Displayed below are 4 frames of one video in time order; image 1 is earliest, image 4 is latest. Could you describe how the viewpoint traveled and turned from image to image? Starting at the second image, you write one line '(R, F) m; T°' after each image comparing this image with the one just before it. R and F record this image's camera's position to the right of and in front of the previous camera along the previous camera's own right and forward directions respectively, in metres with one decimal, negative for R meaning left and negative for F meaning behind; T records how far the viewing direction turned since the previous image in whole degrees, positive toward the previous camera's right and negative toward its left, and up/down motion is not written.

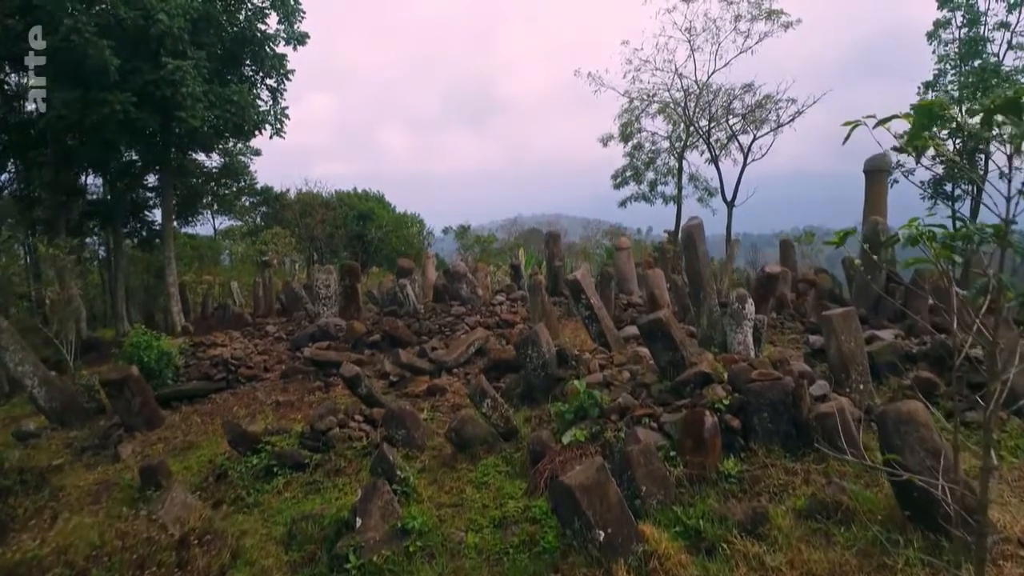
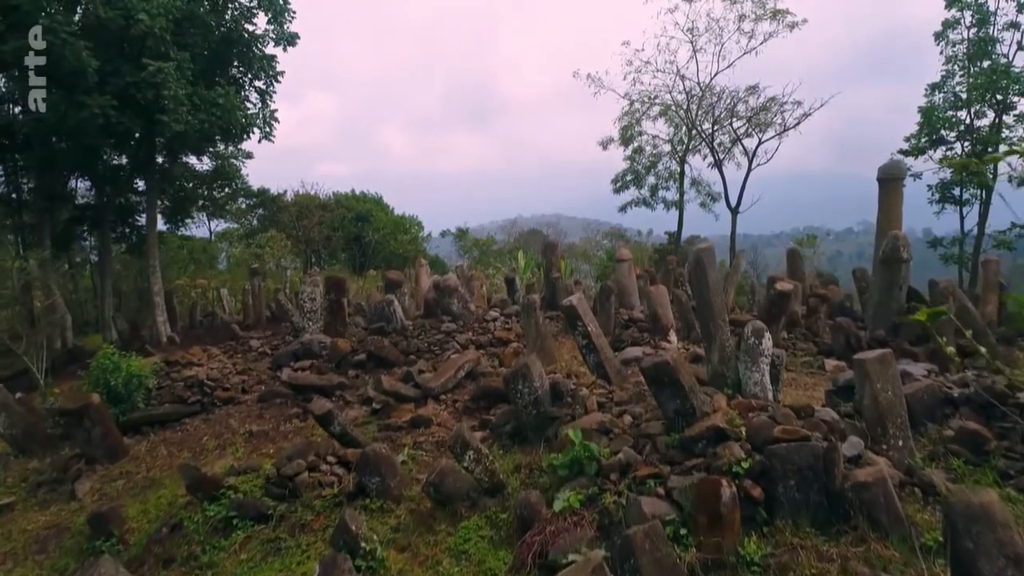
(+0.1, +0.6) m; 0°
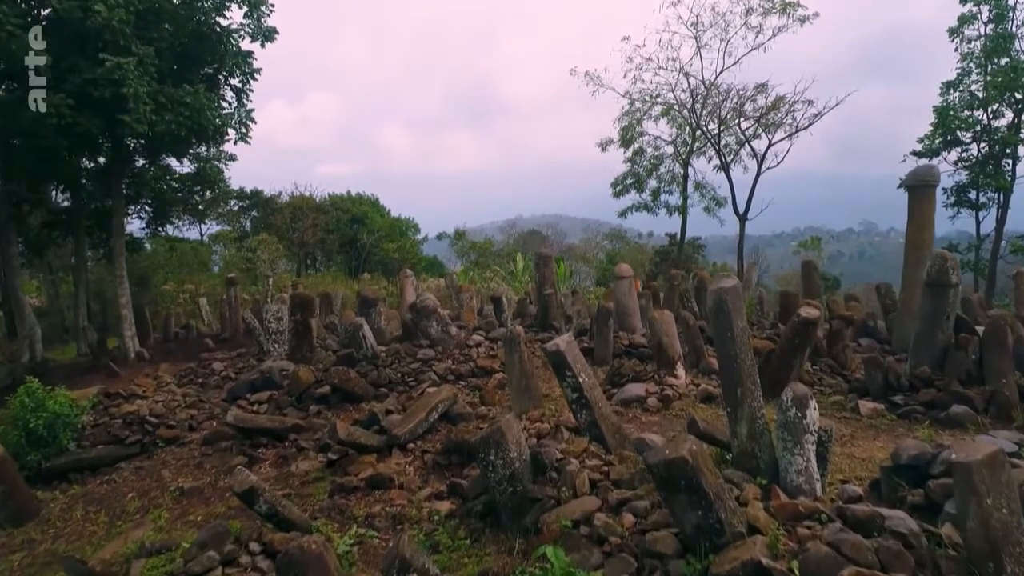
(+0.2, +1.1) m; 0°
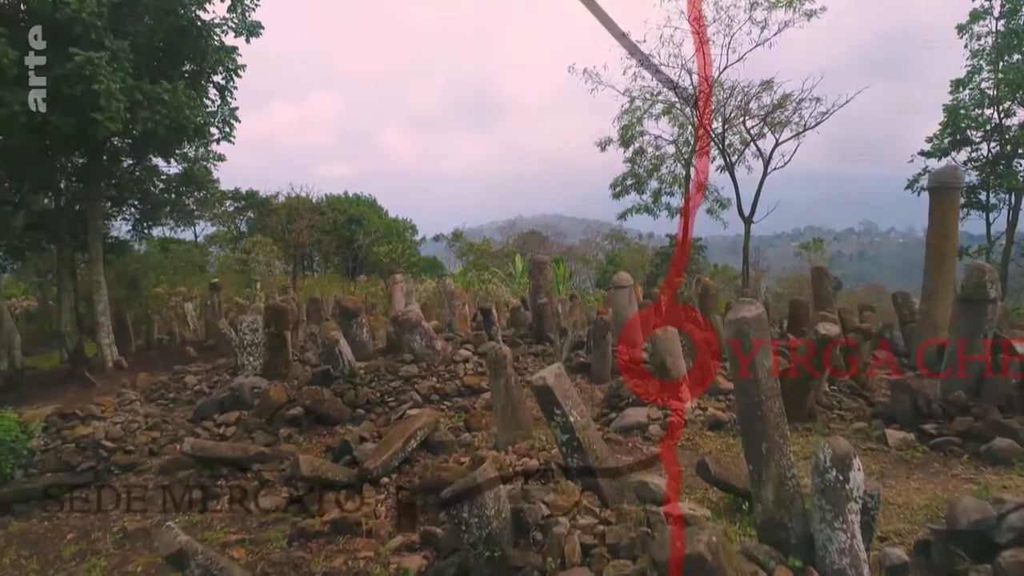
(+0.1, +0.7) m; 0°
